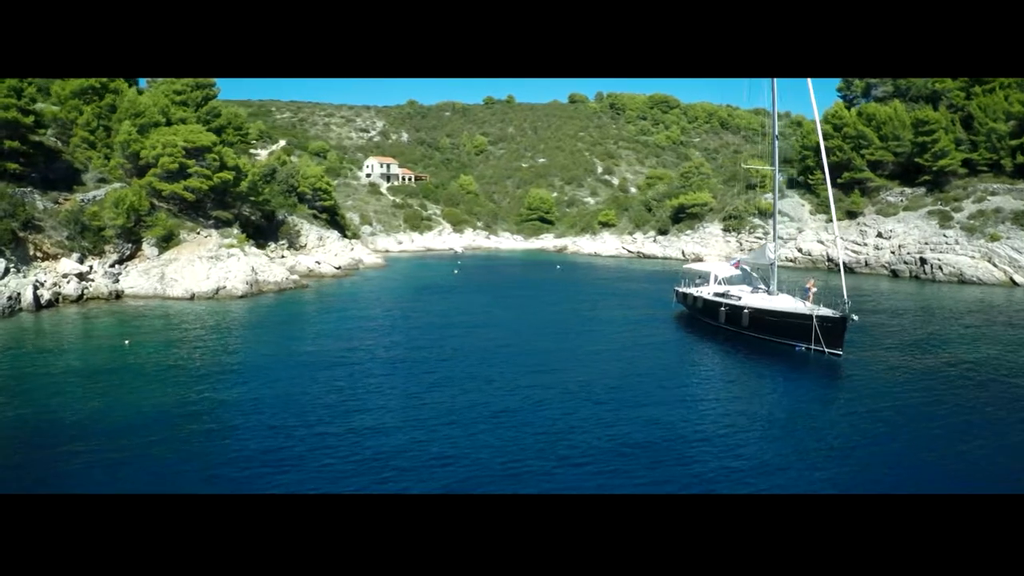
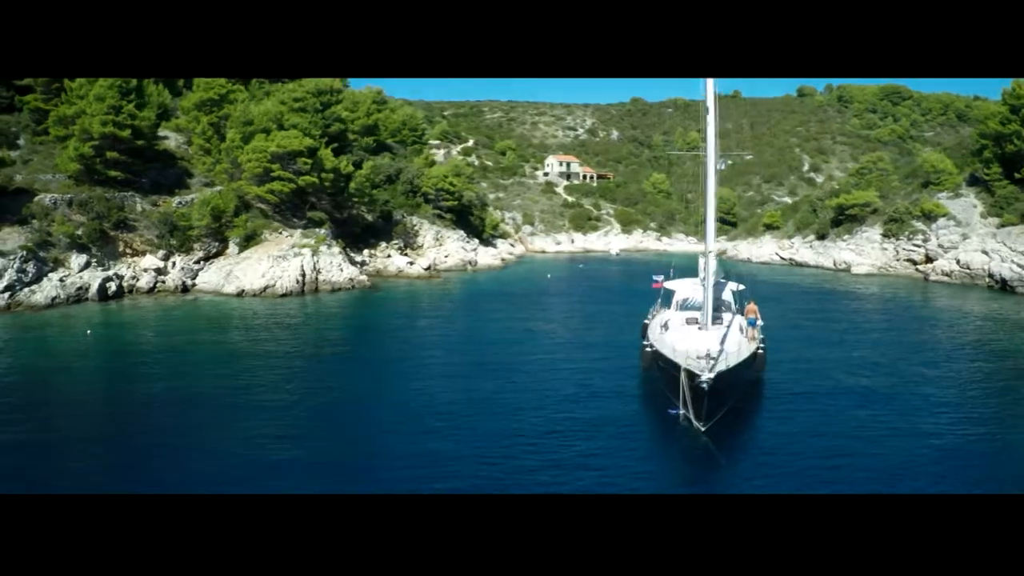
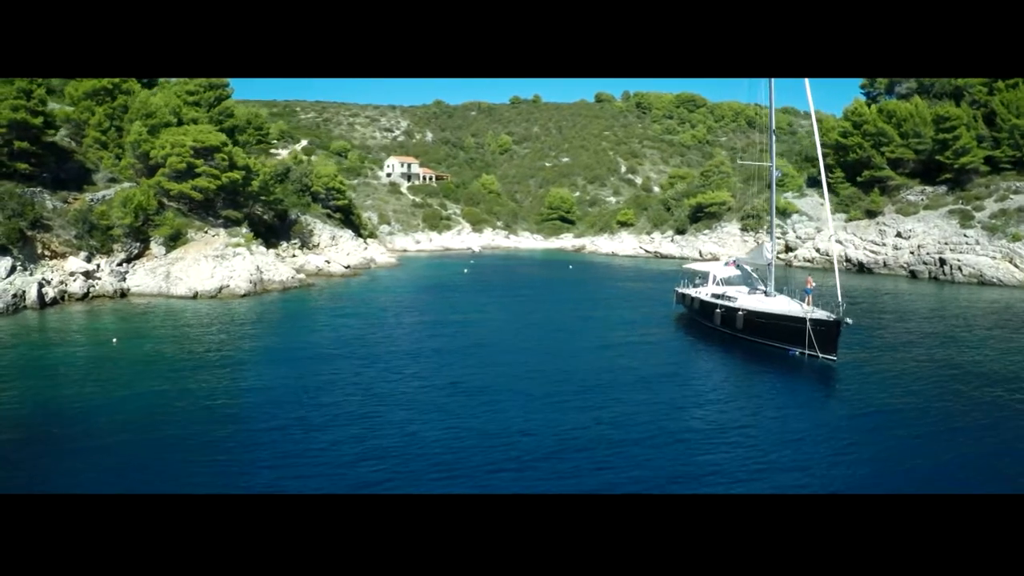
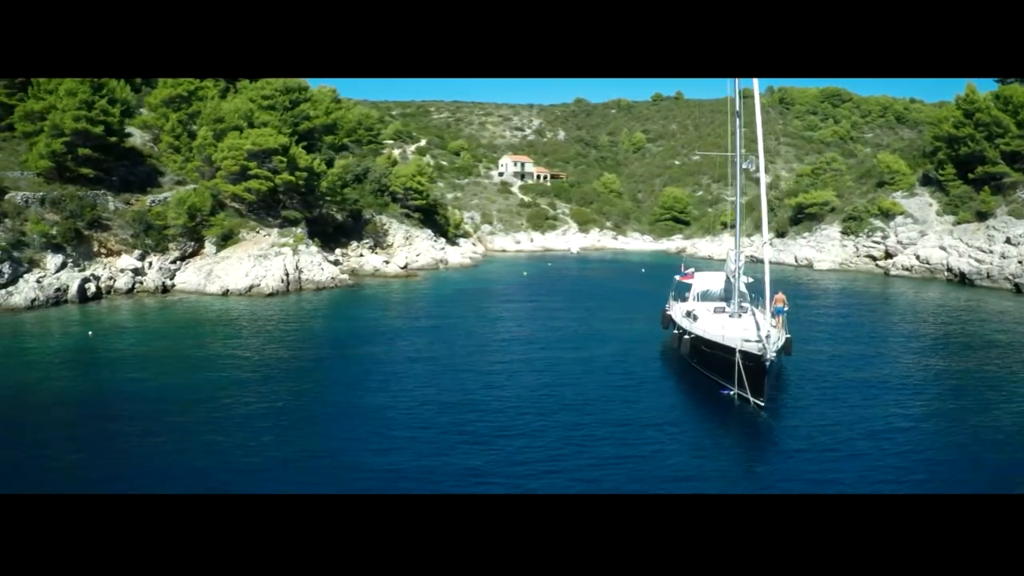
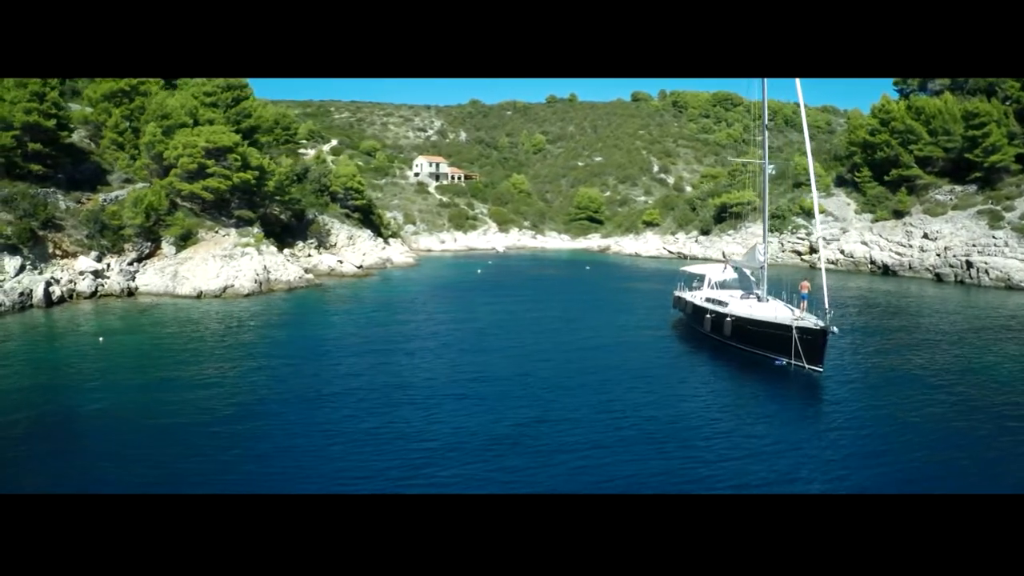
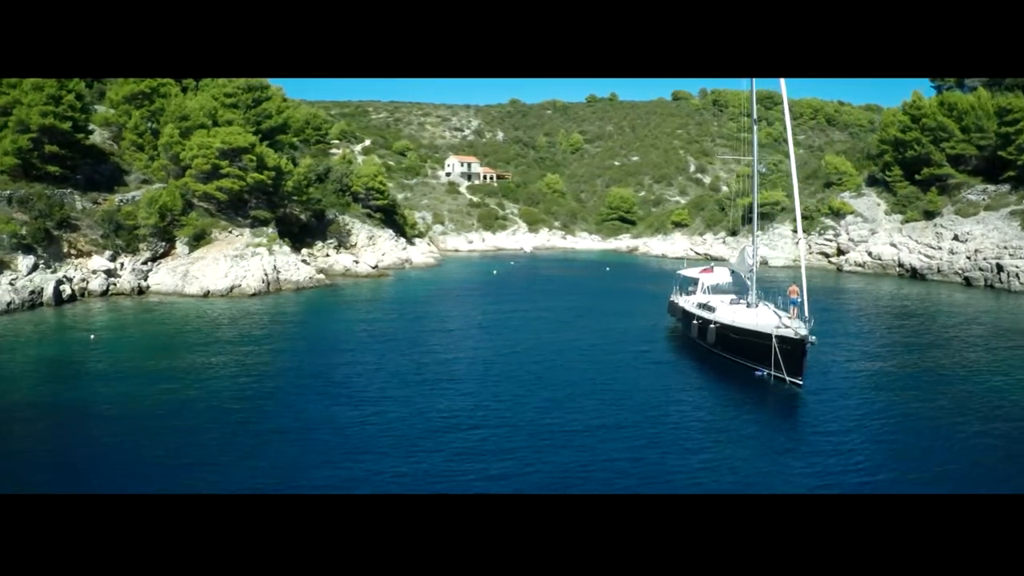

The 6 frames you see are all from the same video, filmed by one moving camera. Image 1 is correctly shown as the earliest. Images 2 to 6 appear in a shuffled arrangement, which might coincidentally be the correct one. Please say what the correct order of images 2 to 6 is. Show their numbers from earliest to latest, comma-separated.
3, 5, 6, 4, 2
